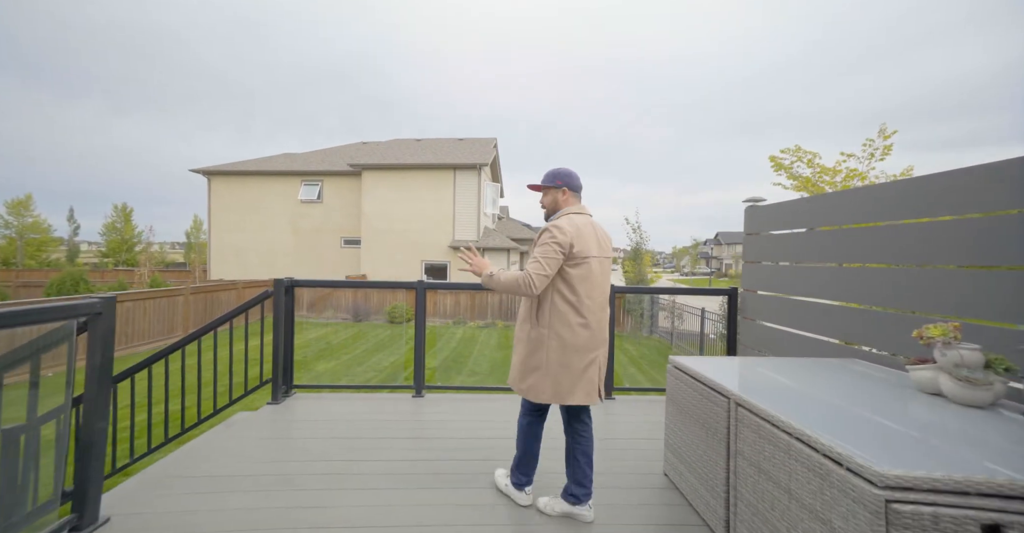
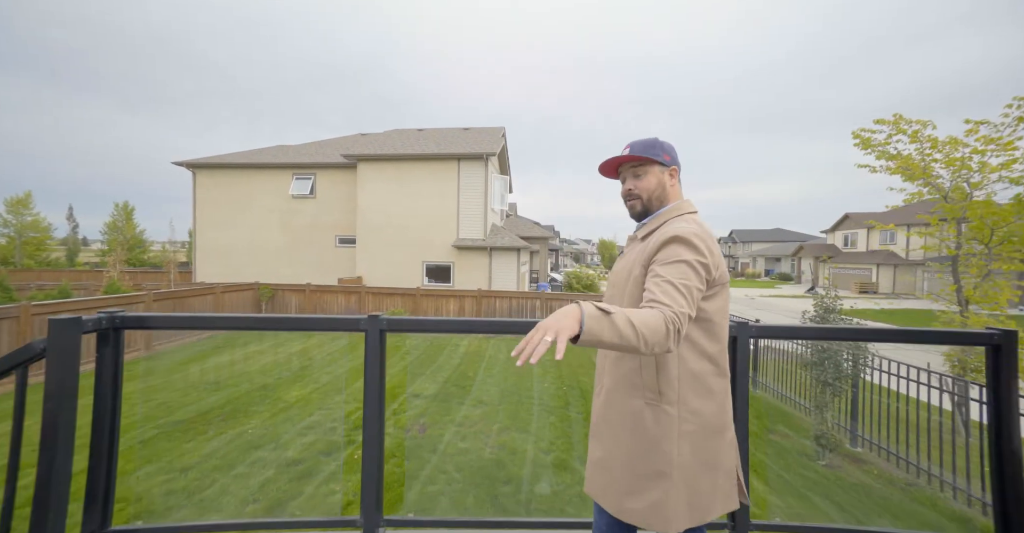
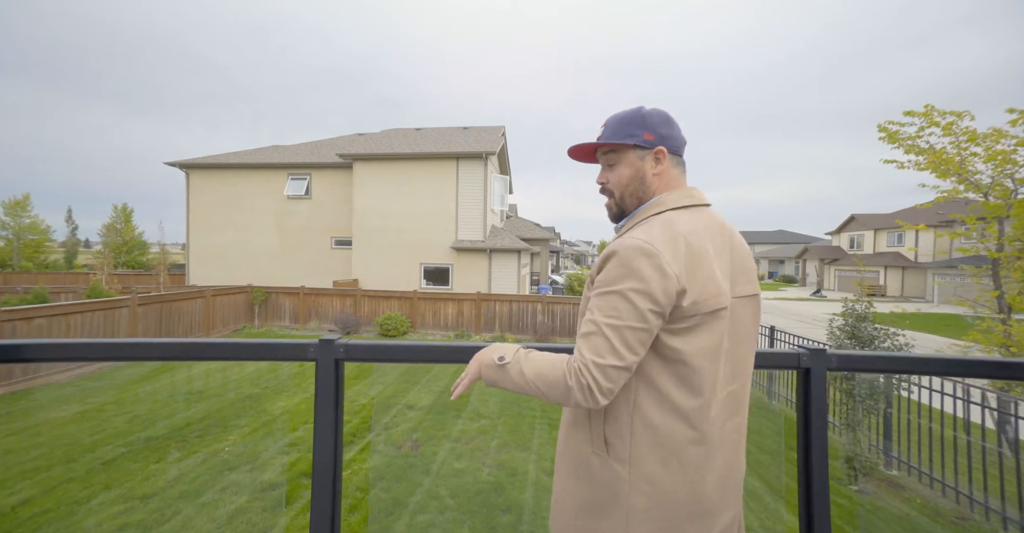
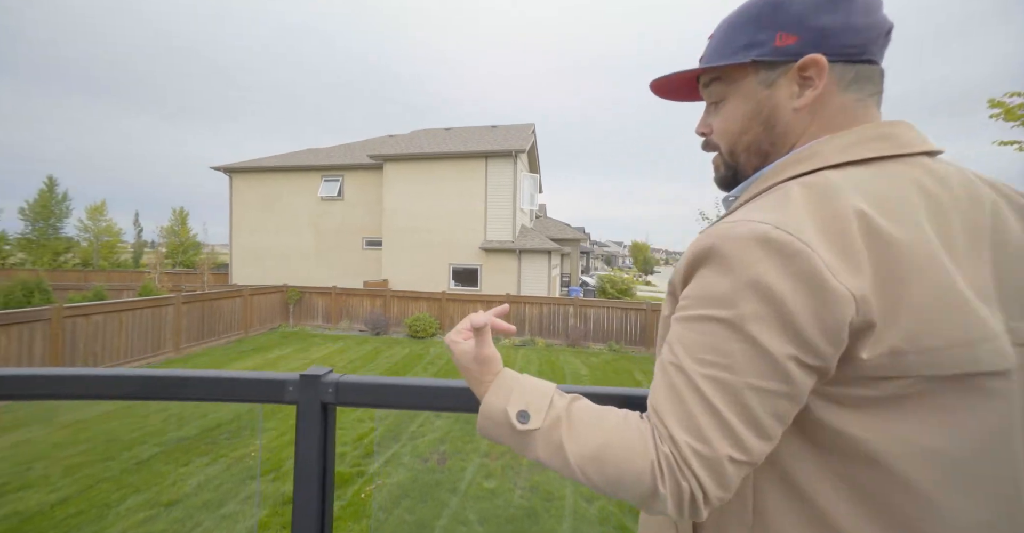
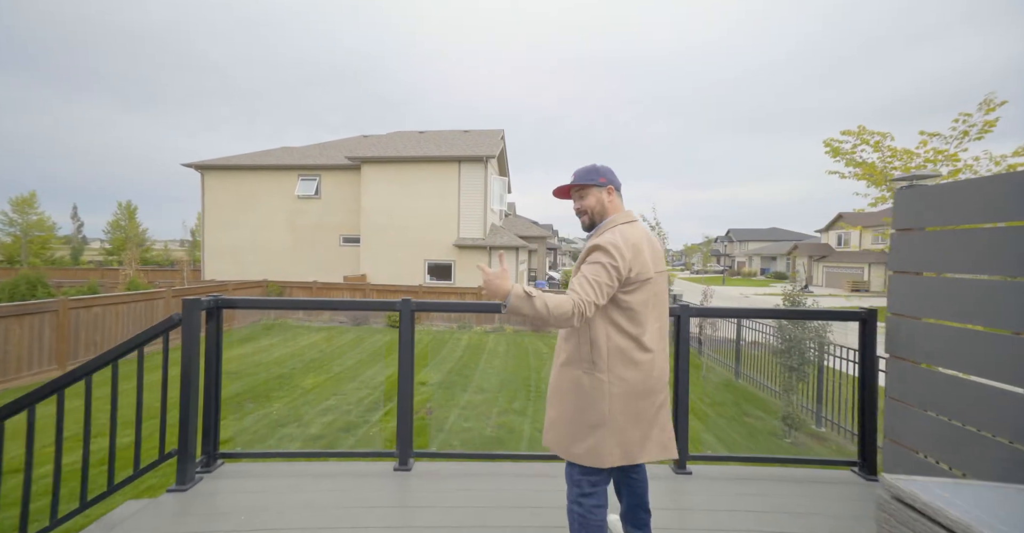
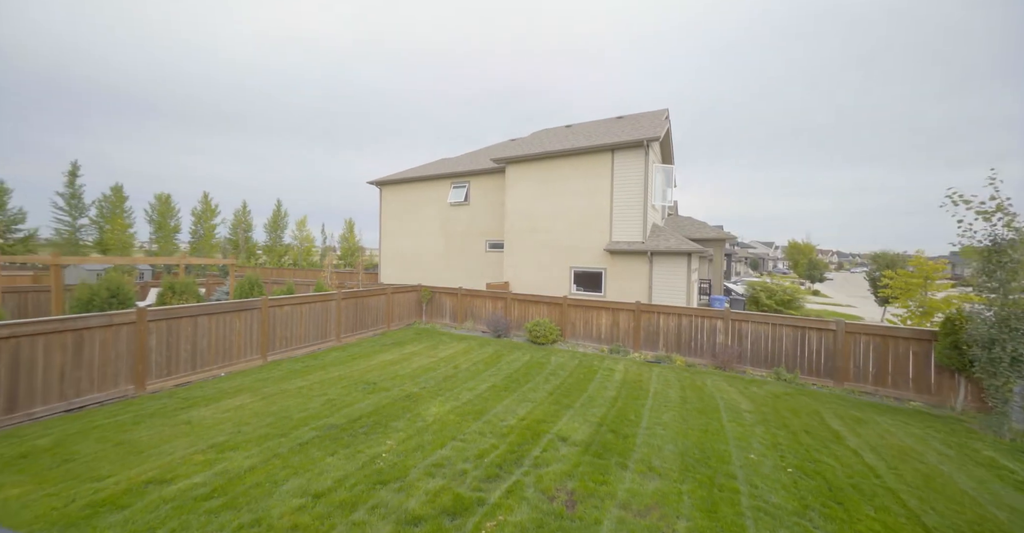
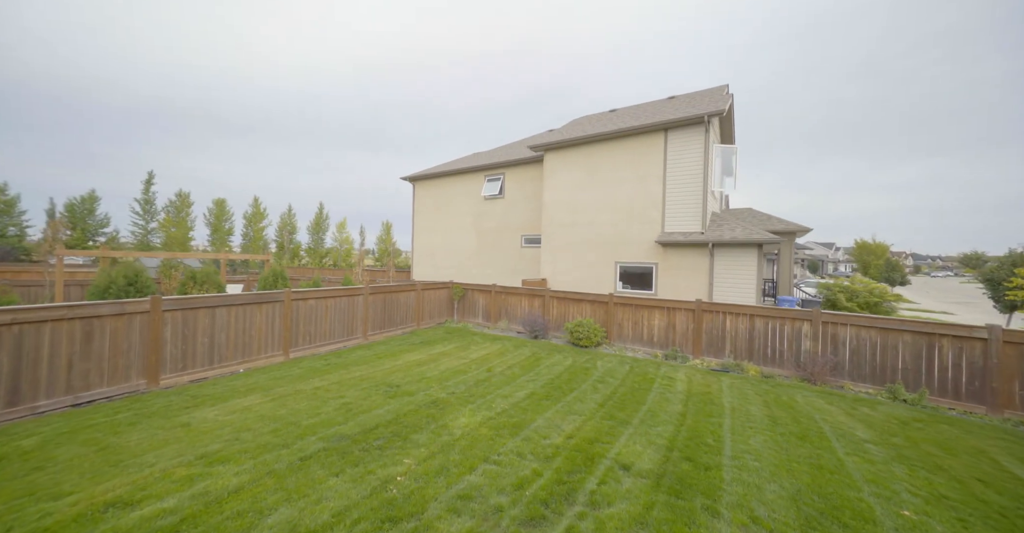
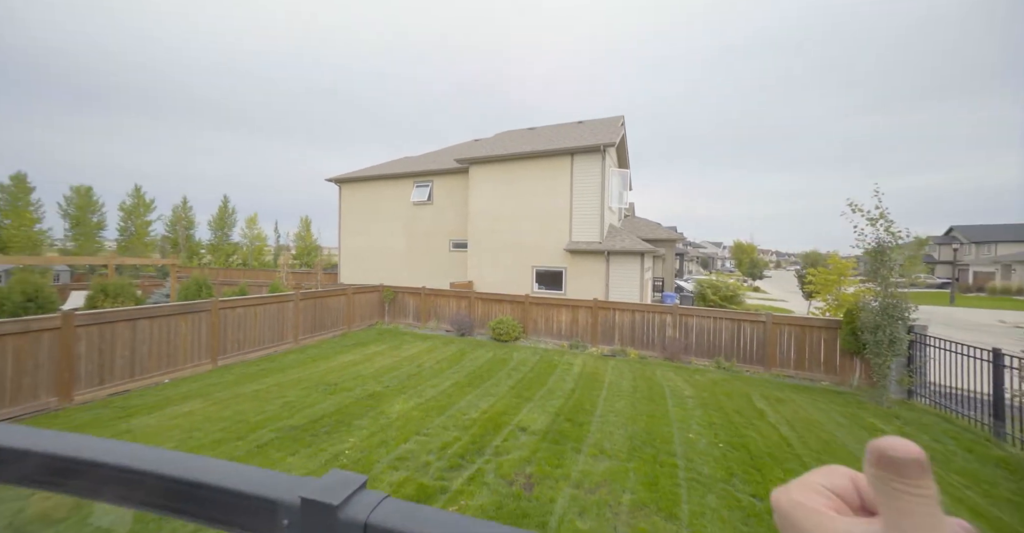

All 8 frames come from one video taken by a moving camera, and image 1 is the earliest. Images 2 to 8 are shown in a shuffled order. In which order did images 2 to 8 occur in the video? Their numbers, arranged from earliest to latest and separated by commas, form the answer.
5, 2, 3, 4, 8, 6, 7
